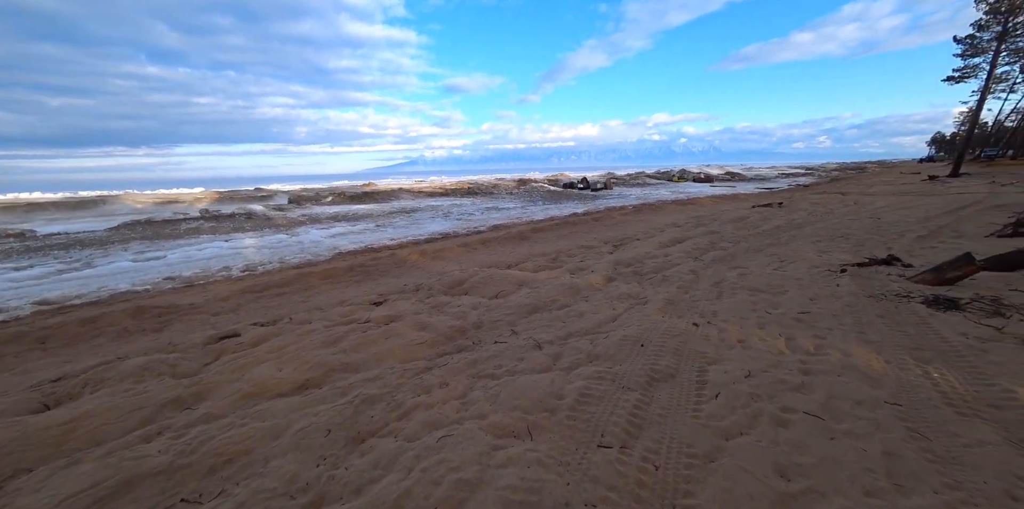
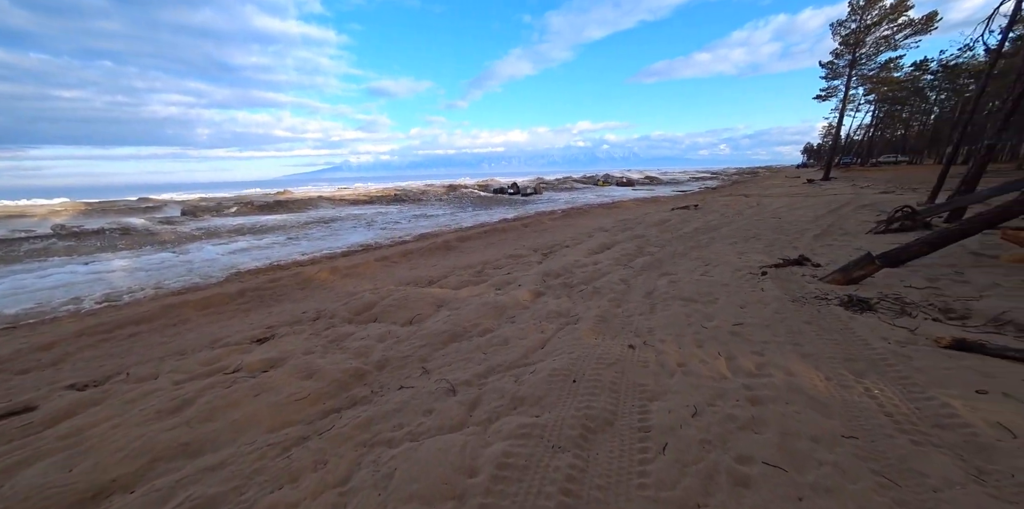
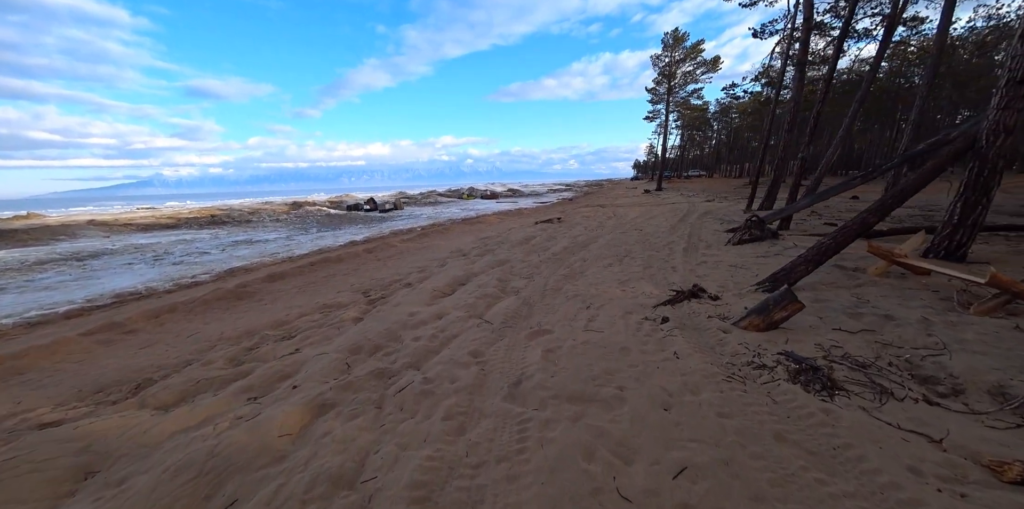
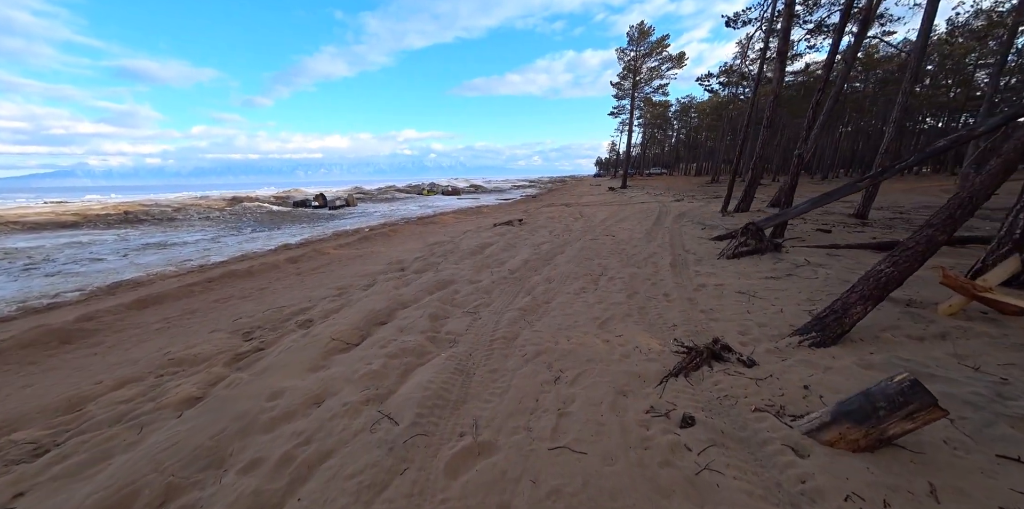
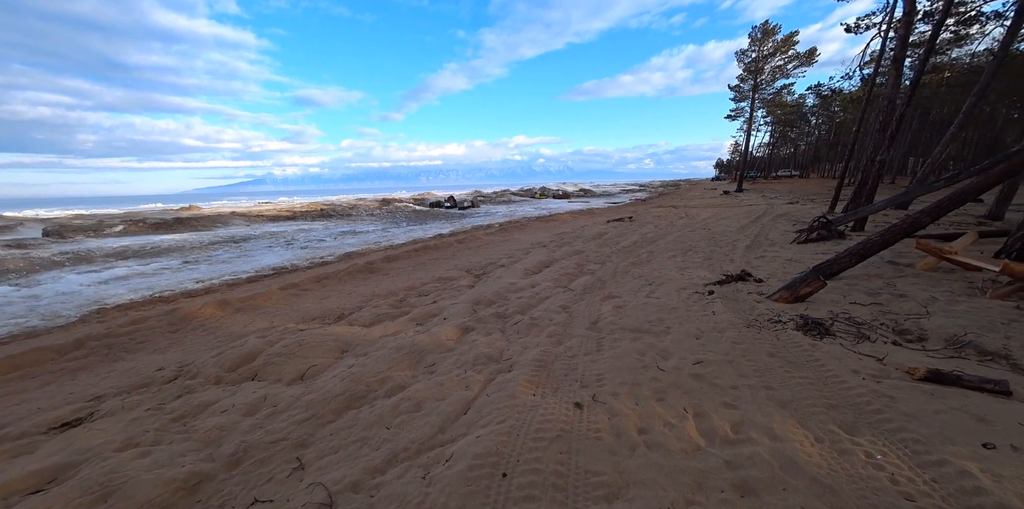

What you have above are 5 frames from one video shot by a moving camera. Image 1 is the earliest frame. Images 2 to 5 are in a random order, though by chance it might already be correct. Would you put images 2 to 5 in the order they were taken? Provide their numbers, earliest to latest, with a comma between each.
2, 5, 3, 4
